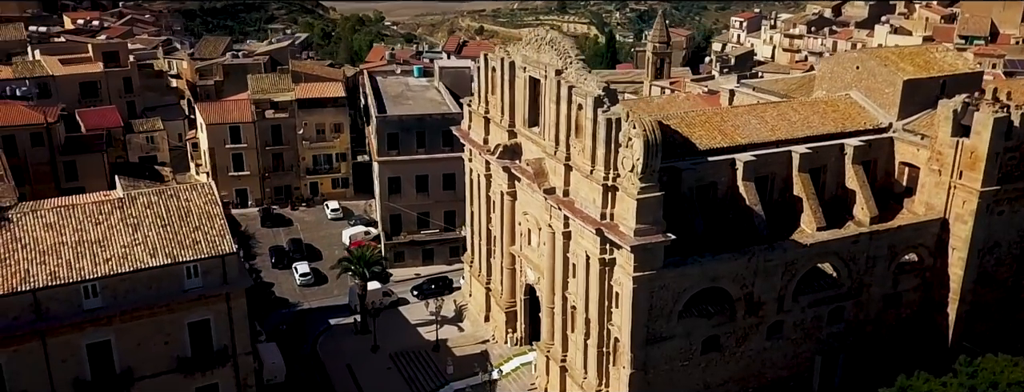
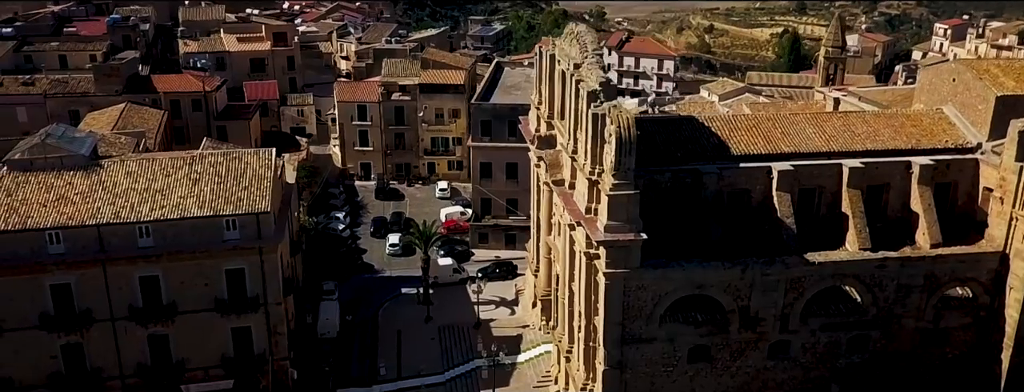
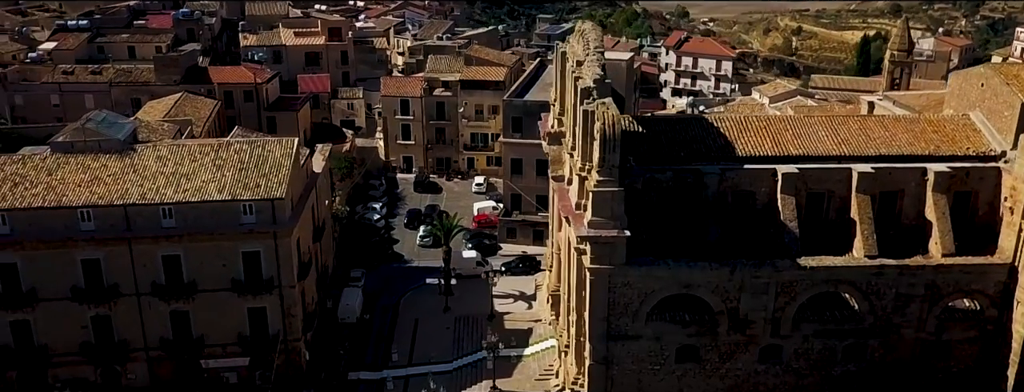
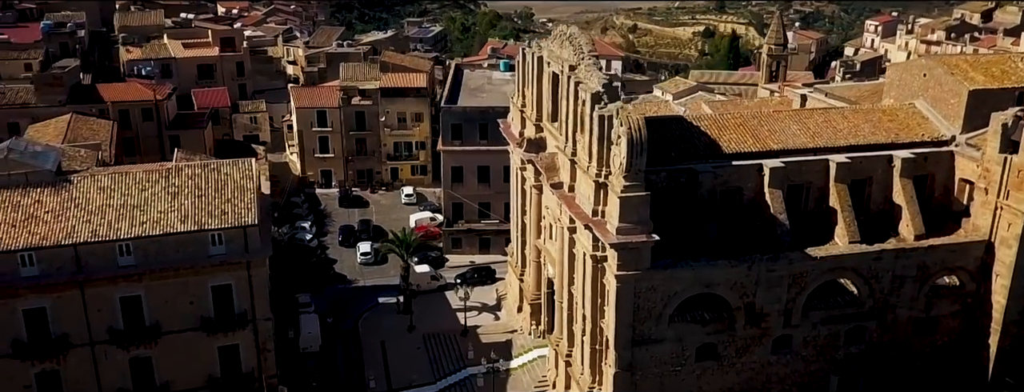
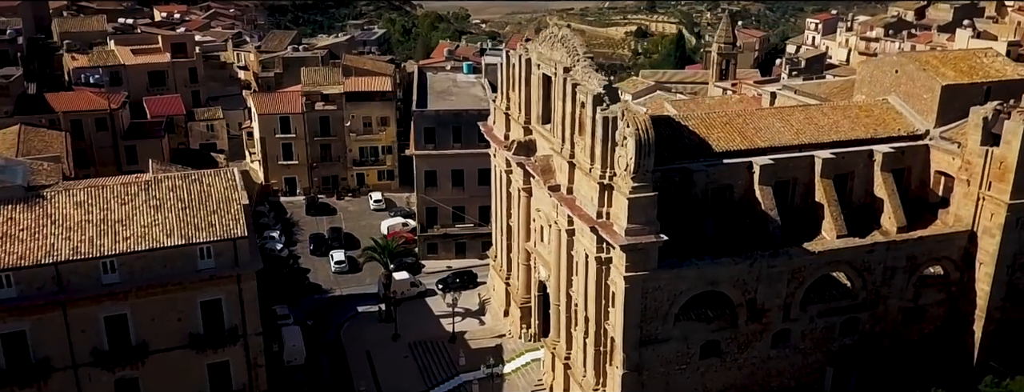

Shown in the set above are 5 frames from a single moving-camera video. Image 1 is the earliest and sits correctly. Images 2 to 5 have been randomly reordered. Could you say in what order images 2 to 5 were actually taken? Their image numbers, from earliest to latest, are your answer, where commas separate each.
5, 4, 2, 3
